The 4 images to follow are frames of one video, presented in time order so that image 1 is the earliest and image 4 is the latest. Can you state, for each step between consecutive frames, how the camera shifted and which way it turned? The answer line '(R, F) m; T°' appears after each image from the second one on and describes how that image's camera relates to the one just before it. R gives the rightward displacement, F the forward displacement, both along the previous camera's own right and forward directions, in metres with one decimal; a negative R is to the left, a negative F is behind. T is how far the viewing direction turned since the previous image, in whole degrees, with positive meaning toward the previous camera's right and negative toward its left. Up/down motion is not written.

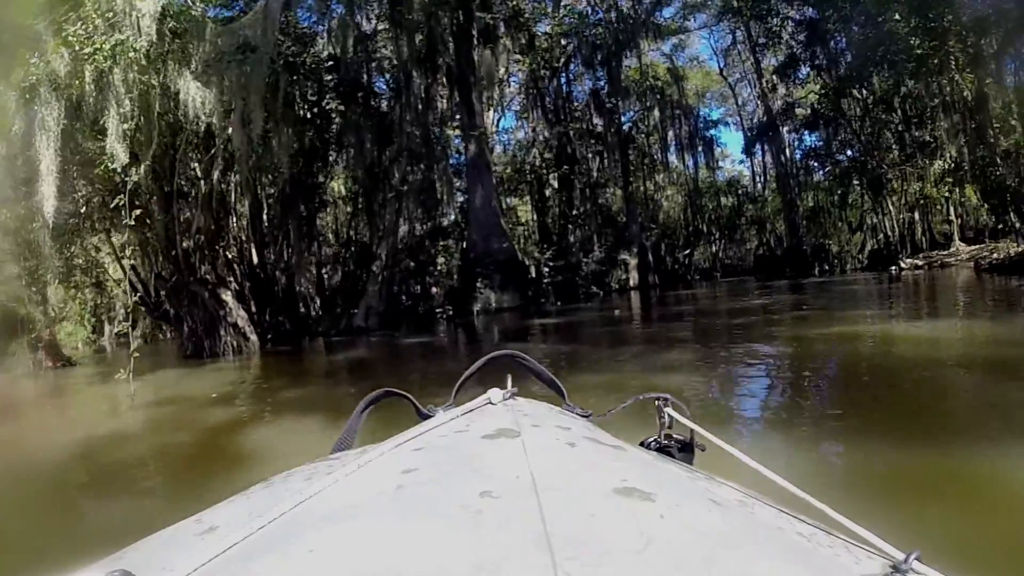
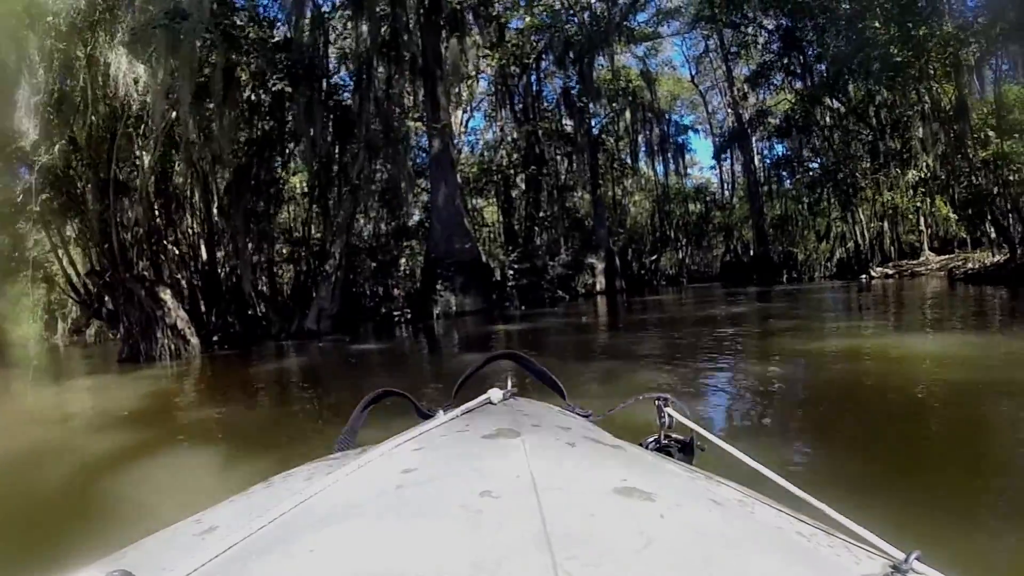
(0.0, +0.4) m; +2°
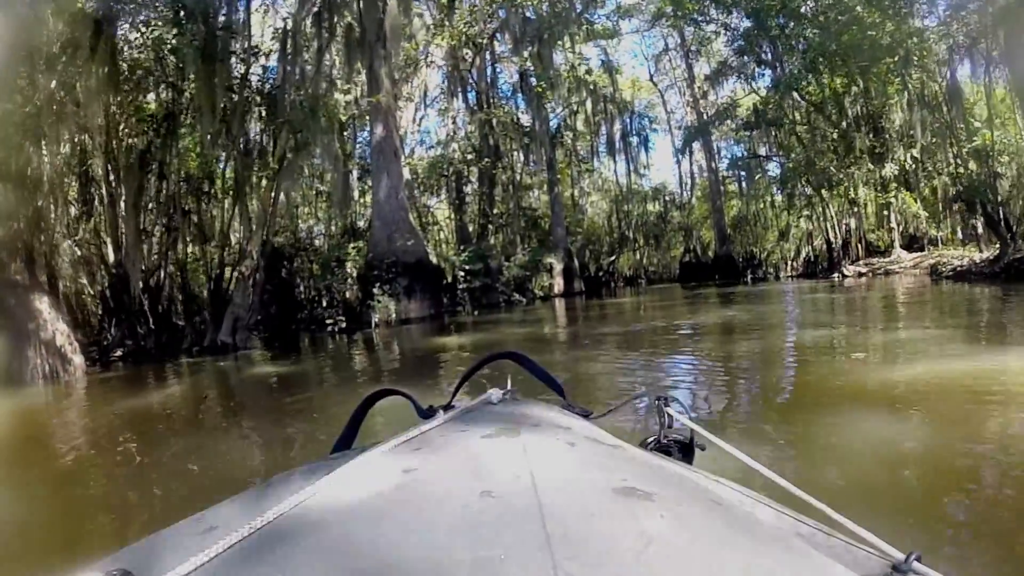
(0.0, +1.0) m; +3°
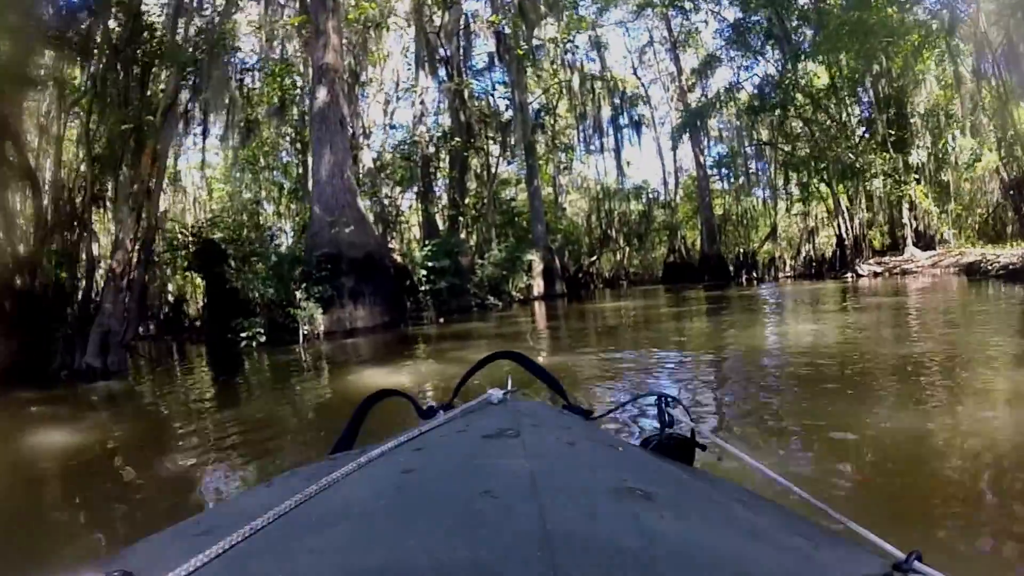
(0.0, +1.5) m; +2°
